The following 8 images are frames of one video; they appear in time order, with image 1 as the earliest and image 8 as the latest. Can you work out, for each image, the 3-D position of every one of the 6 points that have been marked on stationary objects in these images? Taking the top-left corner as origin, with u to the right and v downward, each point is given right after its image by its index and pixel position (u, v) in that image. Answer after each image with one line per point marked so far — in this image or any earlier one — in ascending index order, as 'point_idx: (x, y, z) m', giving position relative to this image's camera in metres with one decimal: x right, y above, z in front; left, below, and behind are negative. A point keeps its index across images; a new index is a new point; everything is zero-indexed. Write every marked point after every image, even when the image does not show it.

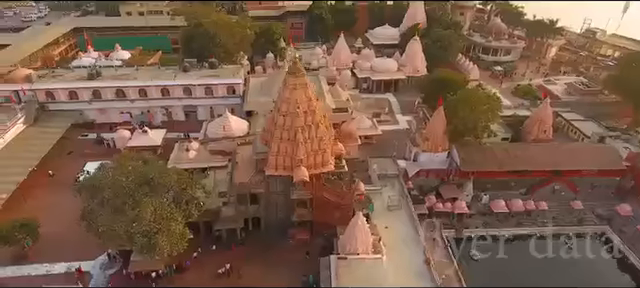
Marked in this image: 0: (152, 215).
0: (-7.1, -3.0, +17.0) m
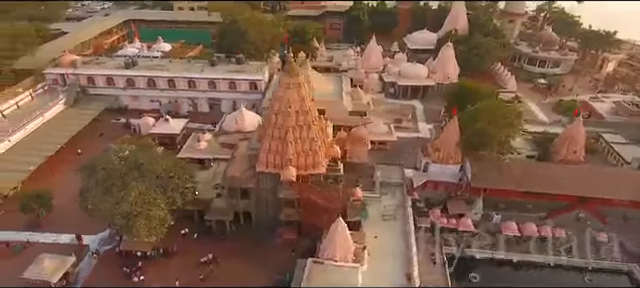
0: (-8.3, -2.4, +18.0) m
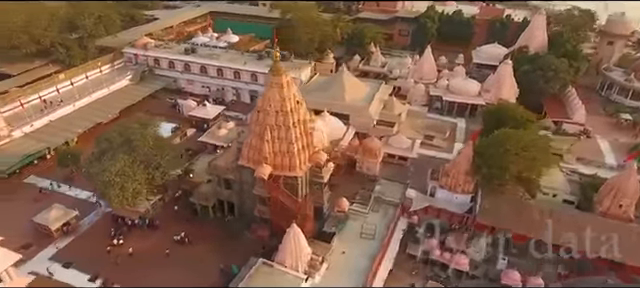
0: (-10.1, -1.2, +19.9) m
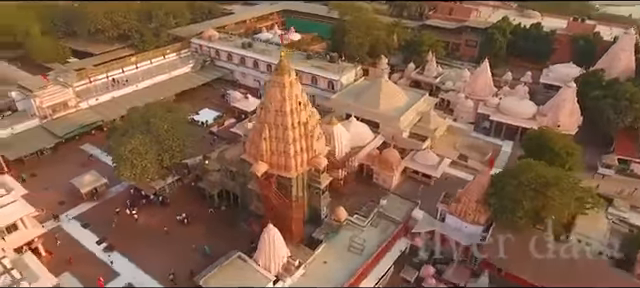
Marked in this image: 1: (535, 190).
0: (-10.3, -0.1, +21.8) m
1: (+10.8, -2.3, +19.7) m
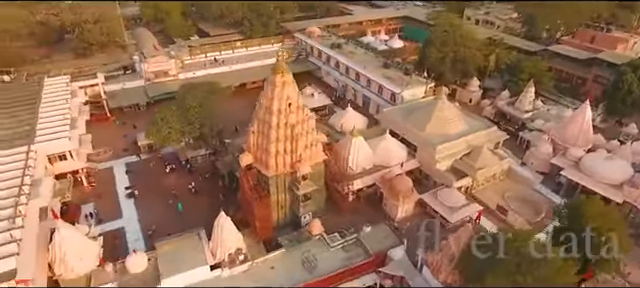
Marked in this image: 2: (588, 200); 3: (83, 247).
0: (-9.9, +1.9, +25.1) m
1: (+7.8, -4.8, +15.3) m
2: (+12.0, -2.8, +17.6) m
3: (-11.1, -4.8, +18.8) m
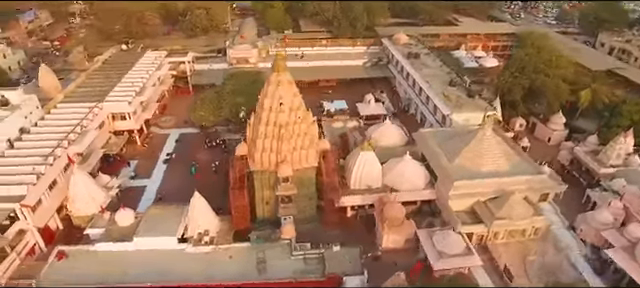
0: (-8.1, +3.4, +27.5) m
1: (+3.6, -6.3, +12.7) m
2: (+8.7, -5.3, +13.4) m
3: (-12.6, -2.7, +22.1) m
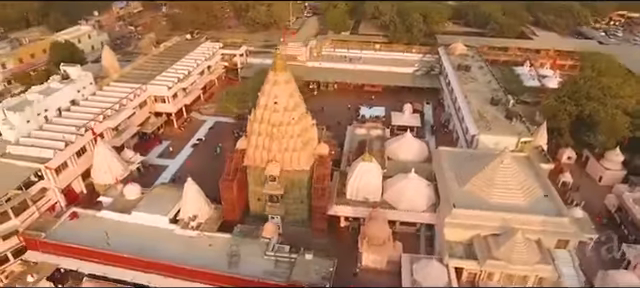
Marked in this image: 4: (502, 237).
0: (-6.4, +4.1, +28.6) m
1: (+0.5, -6.8, +11.7) m
2: (+5.7, -6.4, +11.3) m
3: (-12.8, -1.2, +24.4) m
4: (+8.7, -4.4, +19.2) m
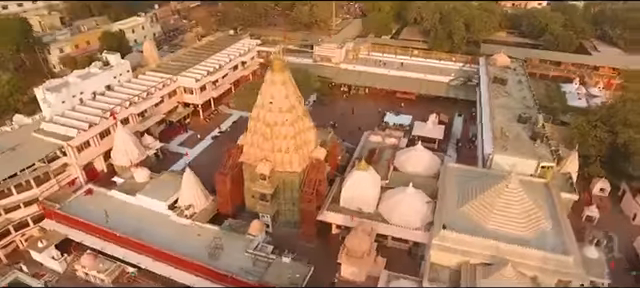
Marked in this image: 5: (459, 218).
0: (-5.1, +4.4, +29.2) m
1: (-1.9, -6.9, +11.5) m
2: (+3.2, -7.0, +10.3) m
3: (-12.5, -0.2, +26.0) m
4: (+7.5, -5.3, +17.5) m
5: (+6.7, -3.6, +19.3) m
